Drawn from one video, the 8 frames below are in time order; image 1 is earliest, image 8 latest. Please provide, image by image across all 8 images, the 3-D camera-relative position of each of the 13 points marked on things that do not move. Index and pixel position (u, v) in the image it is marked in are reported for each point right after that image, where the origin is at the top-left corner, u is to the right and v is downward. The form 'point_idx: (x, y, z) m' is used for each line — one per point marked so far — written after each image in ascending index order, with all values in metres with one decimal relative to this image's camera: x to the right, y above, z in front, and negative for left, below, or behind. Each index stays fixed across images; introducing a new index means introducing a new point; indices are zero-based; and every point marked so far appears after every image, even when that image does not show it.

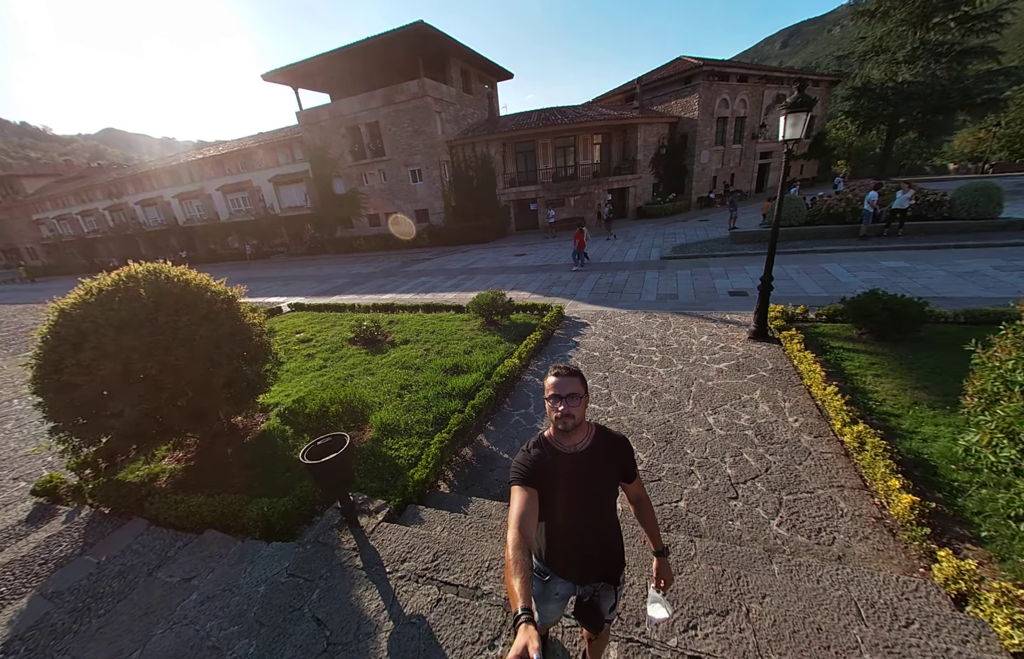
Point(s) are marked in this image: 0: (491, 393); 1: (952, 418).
0: (-0.3, -0.8, +4.6) m
1: (+4.3, -0.9, +3.7) m
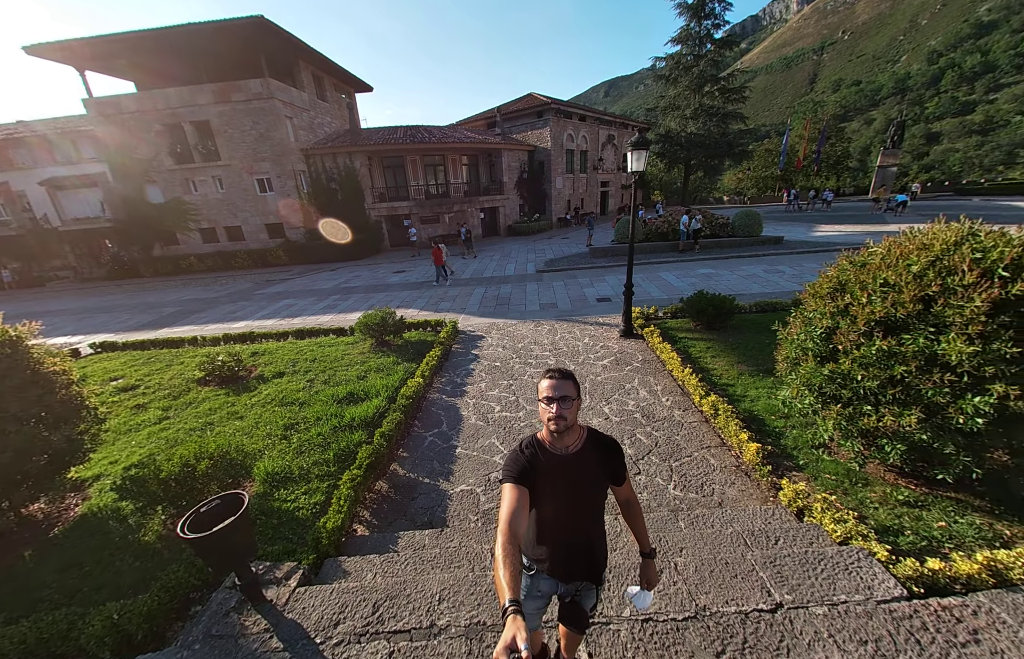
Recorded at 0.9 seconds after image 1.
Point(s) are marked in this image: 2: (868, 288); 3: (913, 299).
0: (-1.3, -1.0, +4.3) m
1: (+3.3, -0.7, +4.9) m
2: (+2.9, +0.3, +2.9) m
3: (+3.0, +0.2, +2.7) m
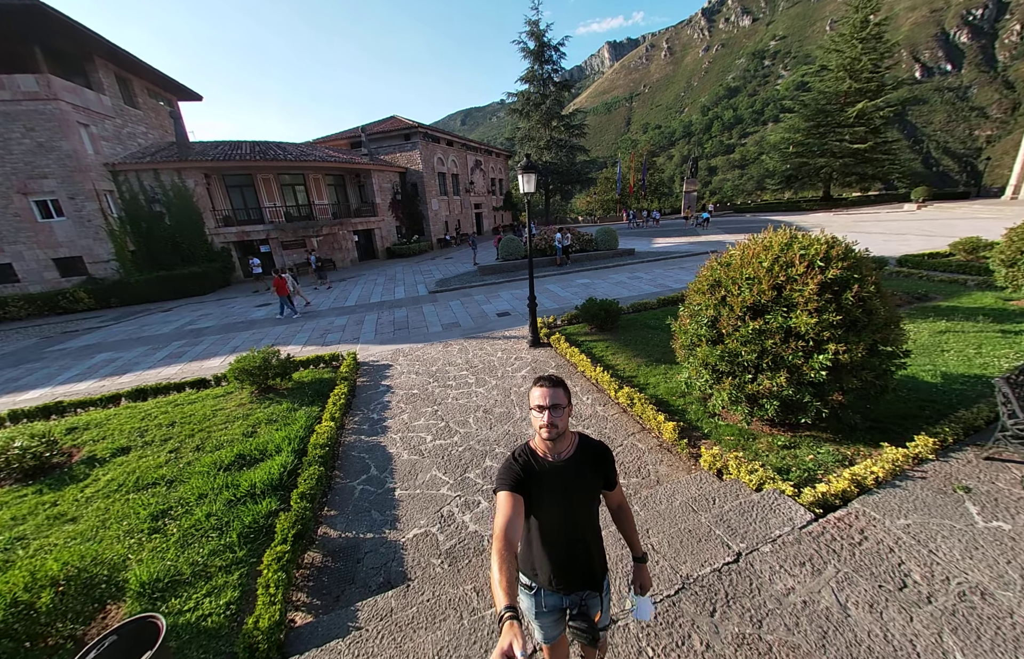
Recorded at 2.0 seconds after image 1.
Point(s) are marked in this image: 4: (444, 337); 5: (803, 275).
0: (-1.9, -1.4, +3.7) m
1: (+2.2, -0.6, +5.6) m
2: (+2.3, +0.5, +3.7) m
3: (+2.5, +0.4, +3.5) m
4: (-1.6, -0.2, +8.8) m
5: (+2.7, +0.5, +3.4) m
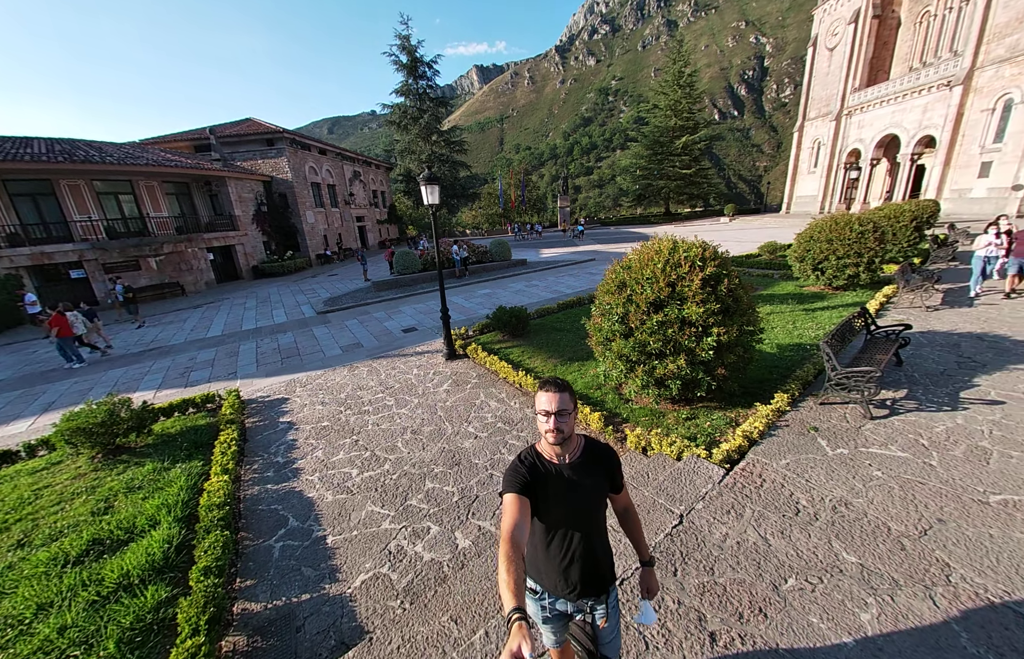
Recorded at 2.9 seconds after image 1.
0: (-2.4, -1.7, +3.0) m
1: (+1.0, -0.6, +6.1) m
2: (+1.5, +0.6, +4.2) m
3: (+1.7, +0.5, +4.1) m
4: (-3.6, -0.7, +8.0) m
5: (+1.9, +0.6, +4.0) m
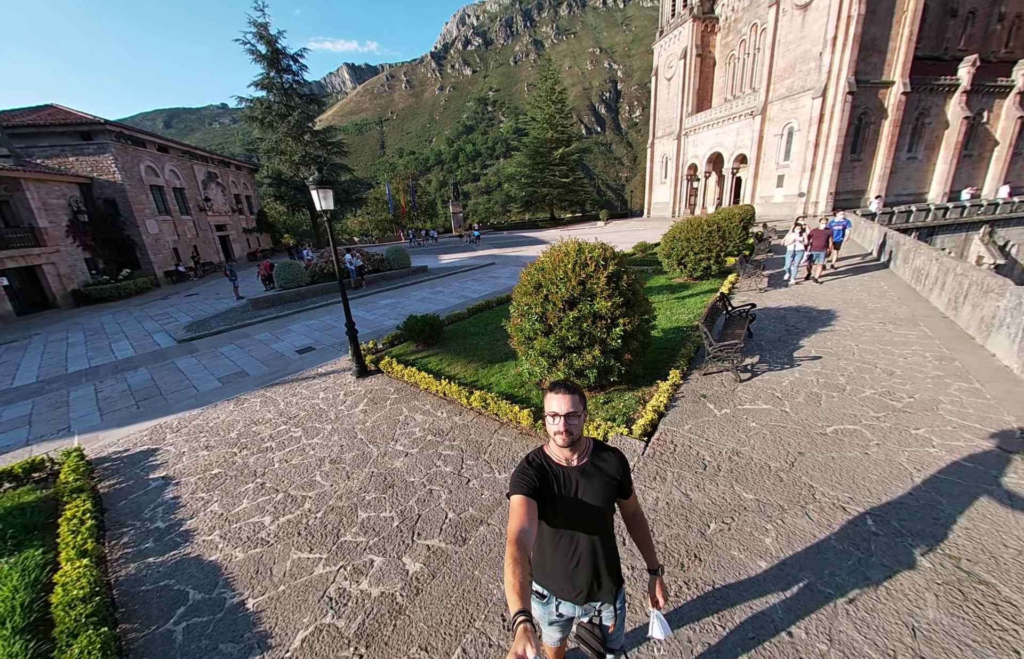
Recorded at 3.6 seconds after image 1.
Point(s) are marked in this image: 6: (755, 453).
0: (-2.7, -2.0, +2.3) m
1: (-0.3, -0.7, +6.2) m
2: (+0.5, +0.6, +4.5) m
3: (+0.8, +0.6, +4.4) m
4: (-5.2, -1.2, +6.9) m
5: (+1.0, +0.7, +4.5) m
6: (+2.3, -1.2, +3.4) m
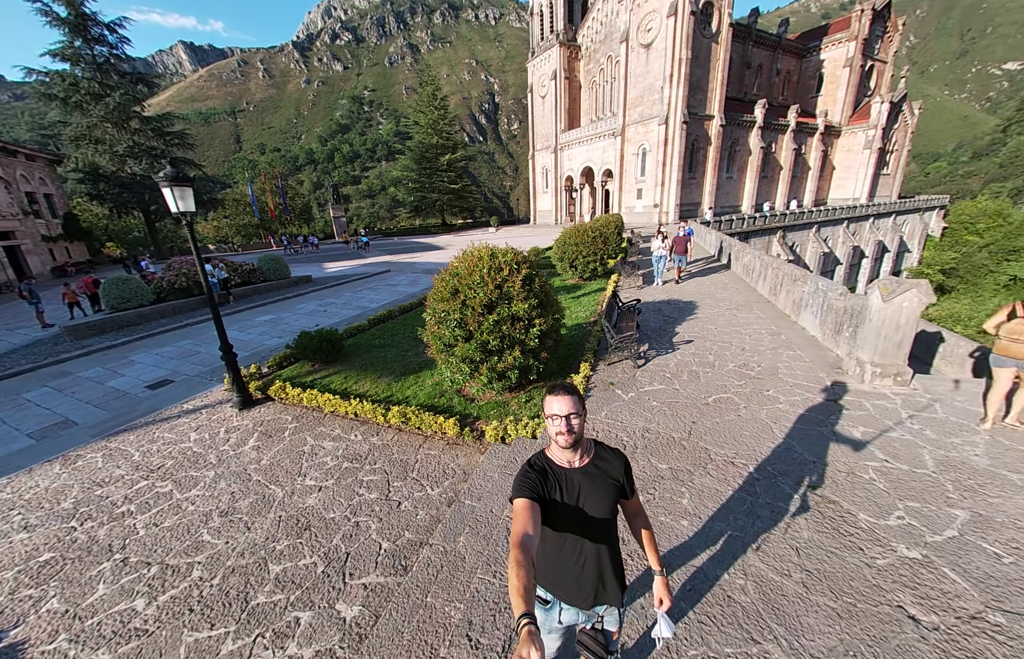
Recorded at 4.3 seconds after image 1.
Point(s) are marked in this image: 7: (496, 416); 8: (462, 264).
0: (-2.8, -2.2, +1.5) m
1: (-1.6, -0.8, +5.9) m
2: (-0.5, +0.5, +4.5) m
3: (-0.2, +0.5, +4.5) m
4: (-6.5, -1.7, +5.2) m
5: (0.0, +0.7, +4.6) m
6: (+1.6, -1.1, +3.9) m
7: (-0.2, -1.1, +4.7) m
8: (-0.6, +0.8, +4.7) m
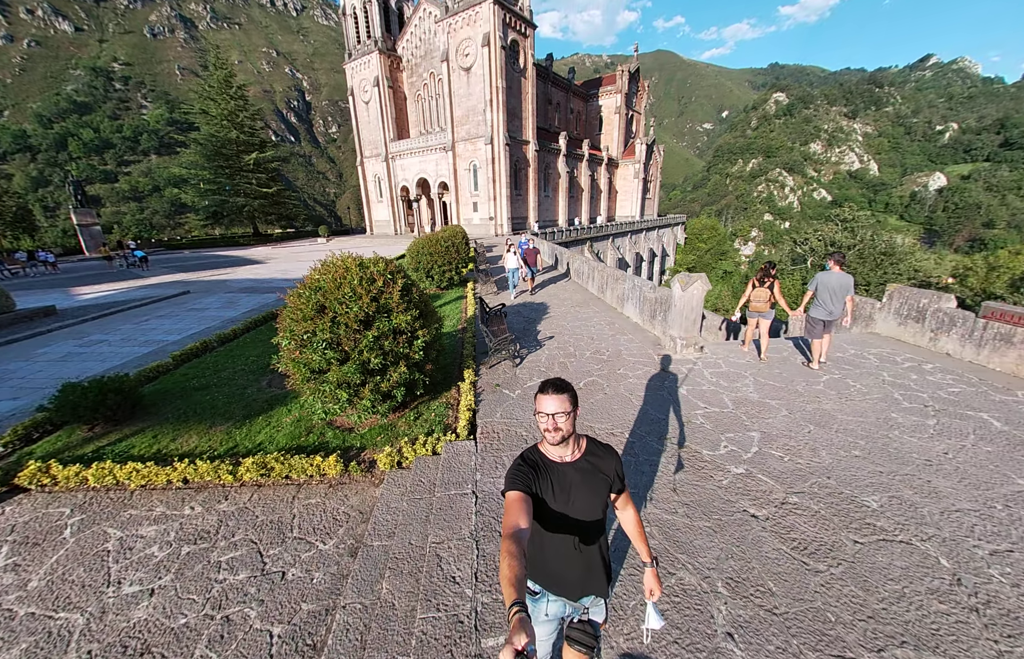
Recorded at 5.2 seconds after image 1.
0: (-2.5, -2.5, +0.3) m
1: (-3.3, -1.2, +4.8) m
2: (-1.9, +0.3, +4.0) m
3: (-1.6, +0.3, +4.1) m
4: (-7.4, -2.6, +2.3) m
5: (-1.5, +0.5, +4.2) m
6: (+0.5, -1.0, +4.3) m
7: (-1.5, -1.3, +4.2) m
8: (-2.1, +0.6, +4.1) m
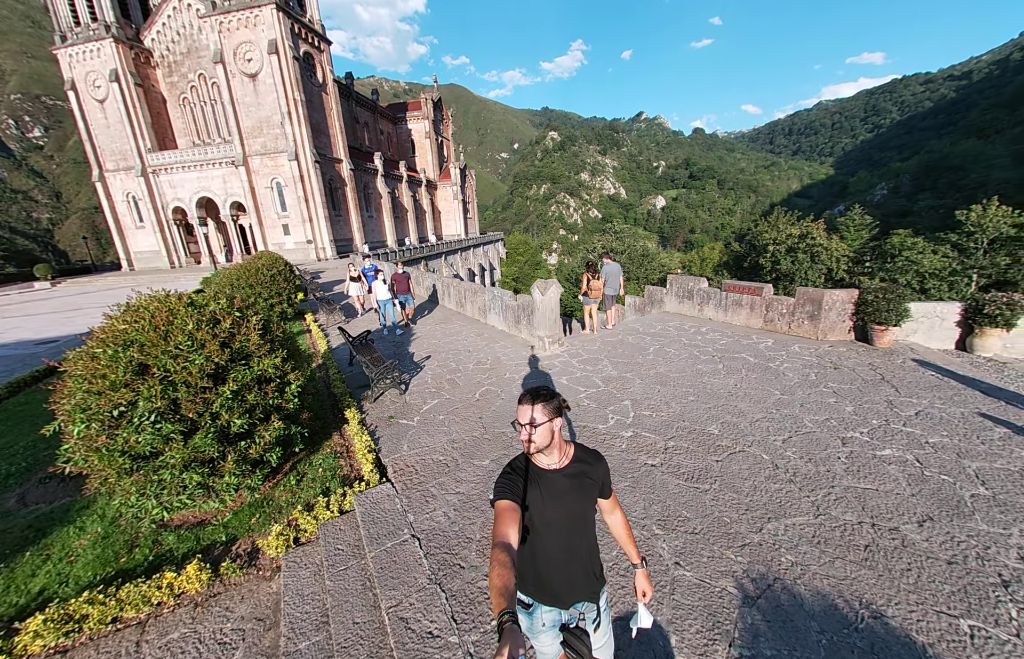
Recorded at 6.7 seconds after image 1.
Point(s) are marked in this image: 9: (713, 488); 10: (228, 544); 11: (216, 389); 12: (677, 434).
0: (-1.4, -2.8, -0.6) m
1: (-4.1, -2.0, +3.2) m
2: (-2.8, -0.2, +3.0) m
3: (-2.6, -0.2, +3.2) m
4: (-6.6, -3.7, -0.8) m
5: (-2.6, 0.0, +3.4) m
6: (-0.6, -1.2, +4.2) m
7: (-2.3, -1.8, +3.4) m
8: (-3.1, 0.0, +3.0) m
9: (+1.7, -1.4, +3.1) m
10: (-2.5, -1.9, +3.3) m
11: (-2.5, -0.5, +3.1) m
12: (+1.8, -1.1, +3.9) m
